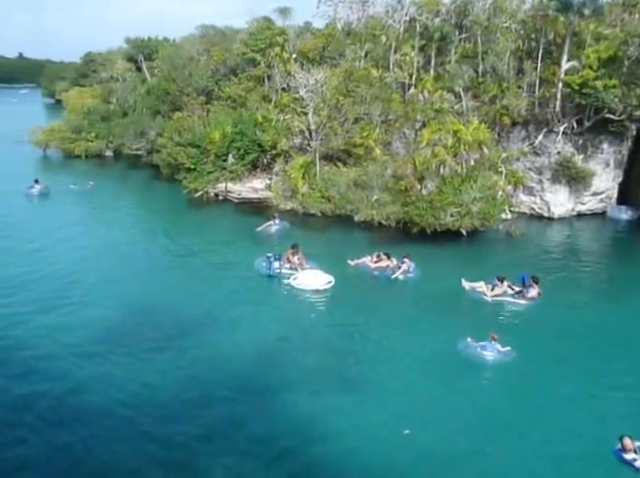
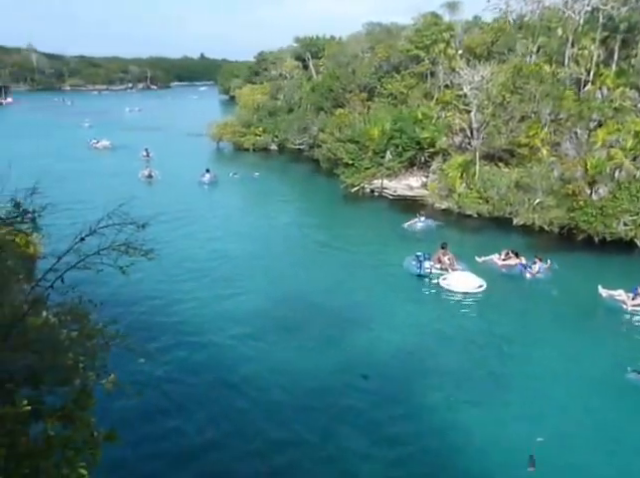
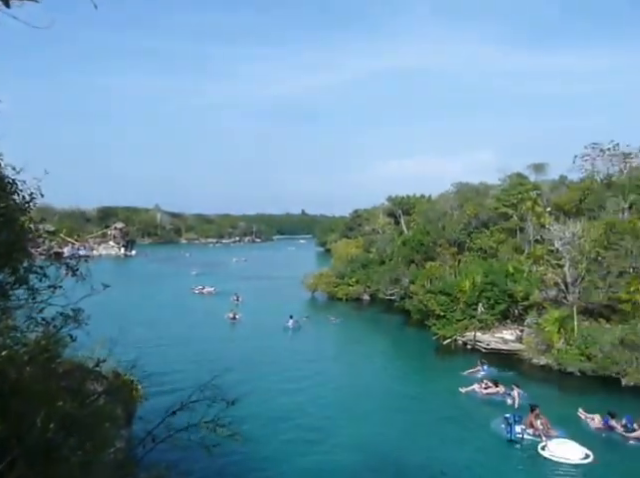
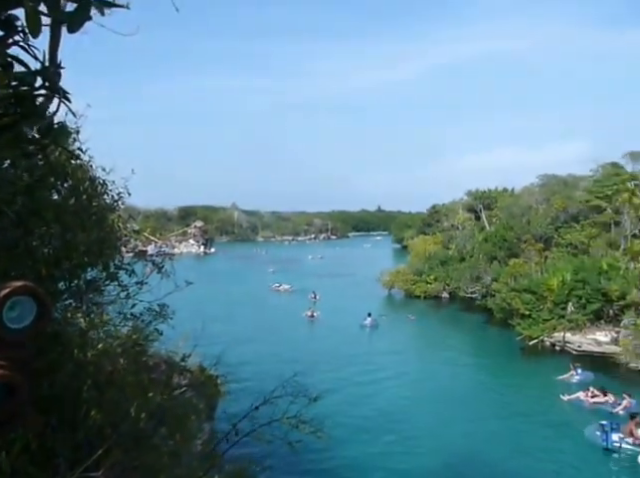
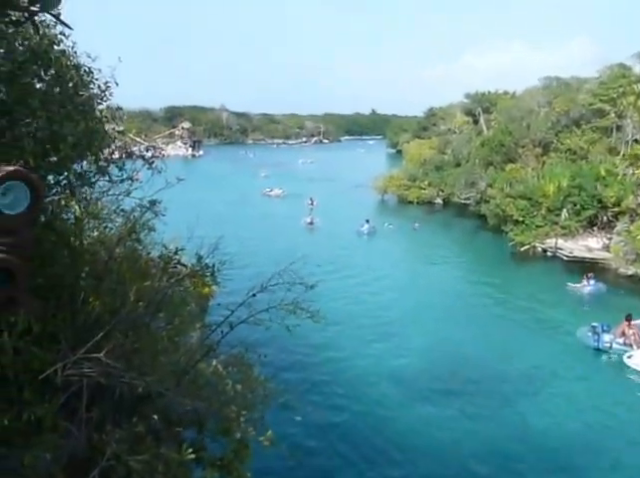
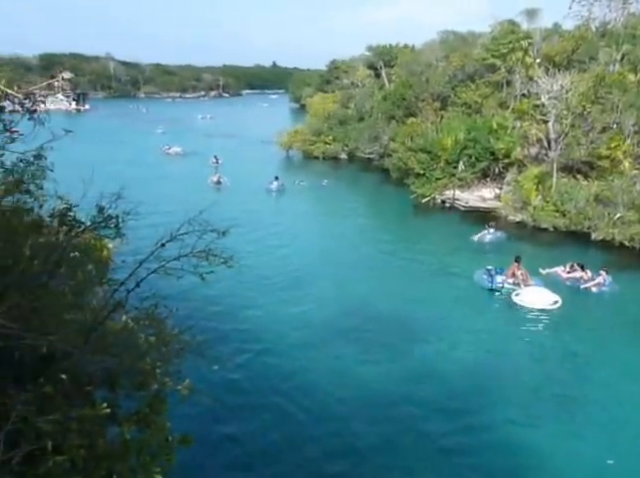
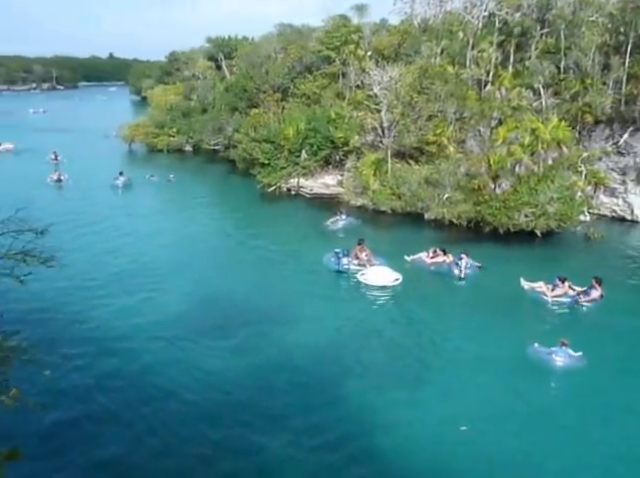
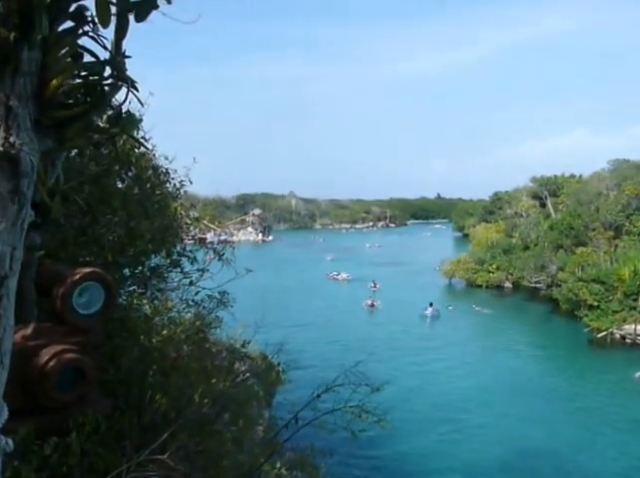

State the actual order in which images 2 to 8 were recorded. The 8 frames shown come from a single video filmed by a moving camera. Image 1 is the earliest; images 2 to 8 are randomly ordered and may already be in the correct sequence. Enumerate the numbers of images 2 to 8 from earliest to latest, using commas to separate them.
7, 2, 6, 5, 8, 4, 3
